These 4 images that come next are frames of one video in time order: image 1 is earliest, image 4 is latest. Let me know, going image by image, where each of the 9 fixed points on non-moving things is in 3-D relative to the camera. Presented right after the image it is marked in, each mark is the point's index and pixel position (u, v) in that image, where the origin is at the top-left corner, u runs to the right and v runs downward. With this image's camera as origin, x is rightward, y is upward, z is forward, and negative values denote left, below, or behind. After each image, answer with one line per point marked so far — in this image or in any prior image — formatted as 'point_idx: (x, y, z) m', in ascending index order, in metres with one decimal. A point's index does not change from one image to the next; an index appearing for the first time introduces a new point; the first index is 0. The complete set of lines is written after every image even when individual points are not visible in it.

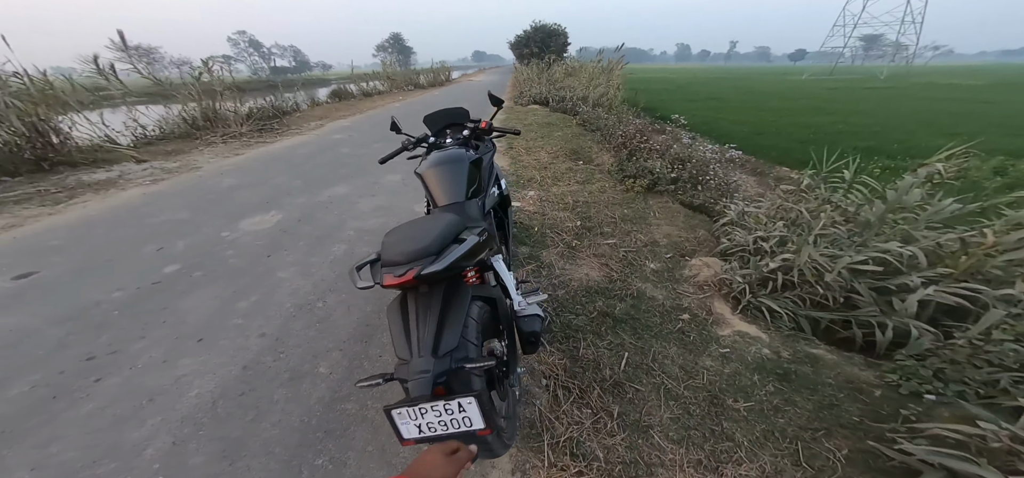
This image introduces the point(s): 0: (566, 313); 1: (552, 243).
0: (+0.3, -0.4, +2.2) m
1: (+0.4, 0.0, +3.0) m
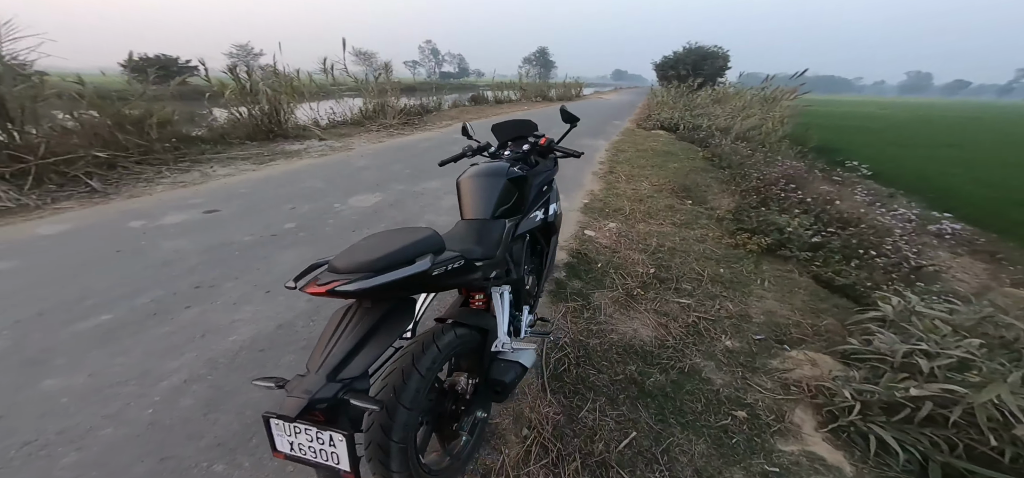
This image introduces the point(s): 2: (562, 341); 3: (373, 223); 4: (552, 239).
0: (+0.4, -0.7, +2.0) m
1: (+0.8, -0.3, +2.7) m
2: (+0.3, -0.6, +2.1) m
3: (-1.3, +0.1, +3.2) m
4: (+0.3, 0.0, +2.0) m
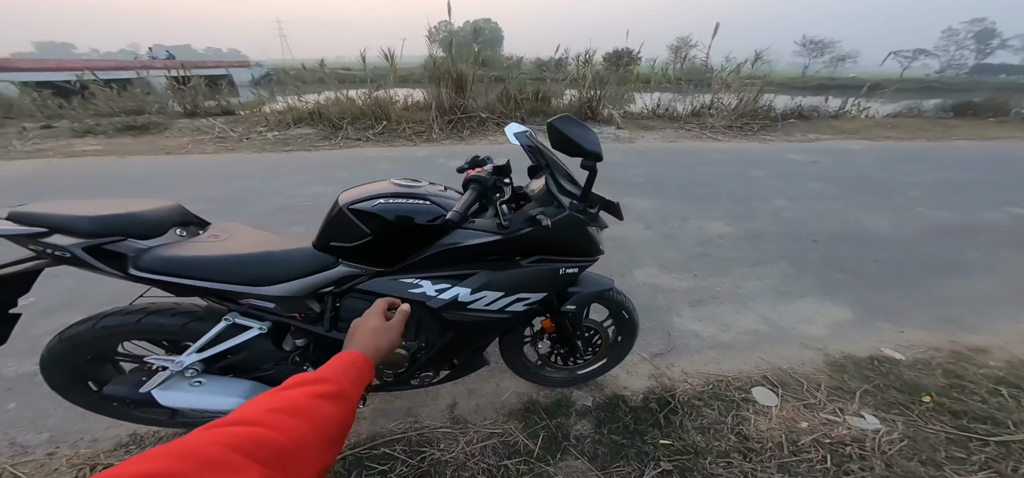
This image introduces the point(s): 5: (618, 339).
0: (-0.4, -1.0, +1.3) m
1: (+0.5, -1.0, +1.4) m
2: (-0.4, -0.9, +1.5) m
3: (+0.1, +0.2, +3.2) m
4: (-0.2, -0.4, +1.4) m
5: (+0.5, -0.5, +1.7) m
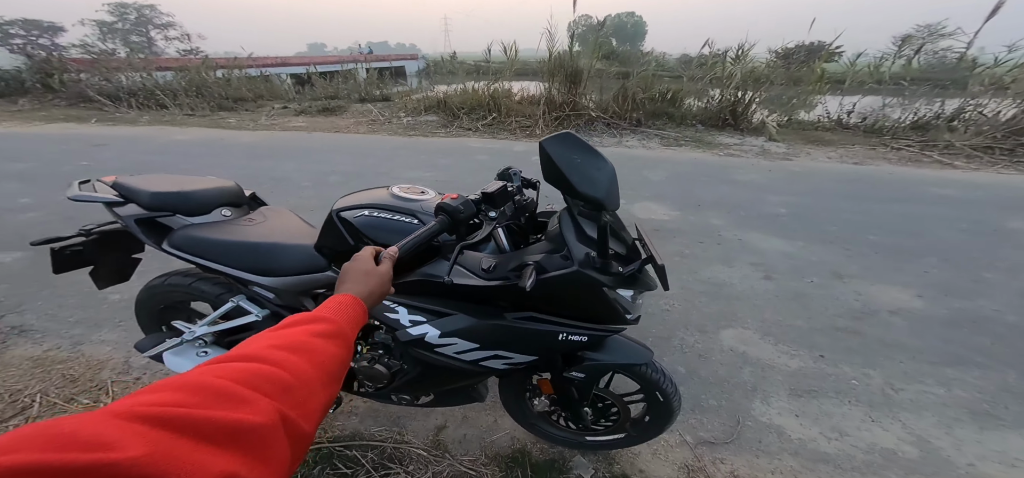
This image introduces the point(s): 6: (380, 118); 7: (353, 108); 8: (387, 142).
0: (-0.6, -1.0, +1.3) m
1: (+0.2, -1.2, +1.1) m
2: (-0.5, -0.9, +1.4) m
3: (+0.8, 0.0, +2.8) m
4: (-0.3, -0.4, +1.2) m
5: (+0.5, -0.7, +1.3) m
6: (-2.2, +2.0, +6.0) m
7: (-3.1, +2.6, +6.9) m
8: (-1.6, +1.3, +4.7) m
